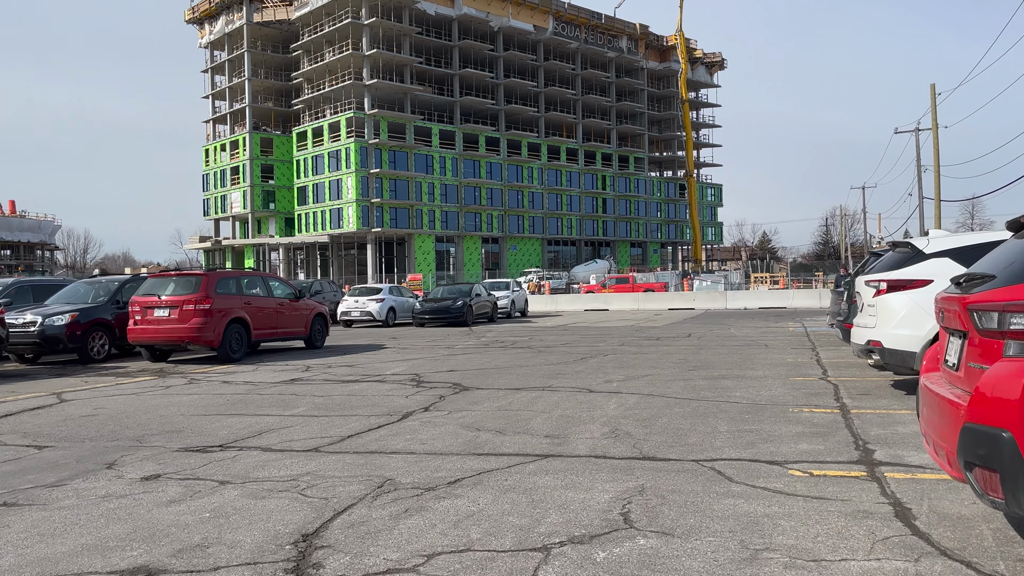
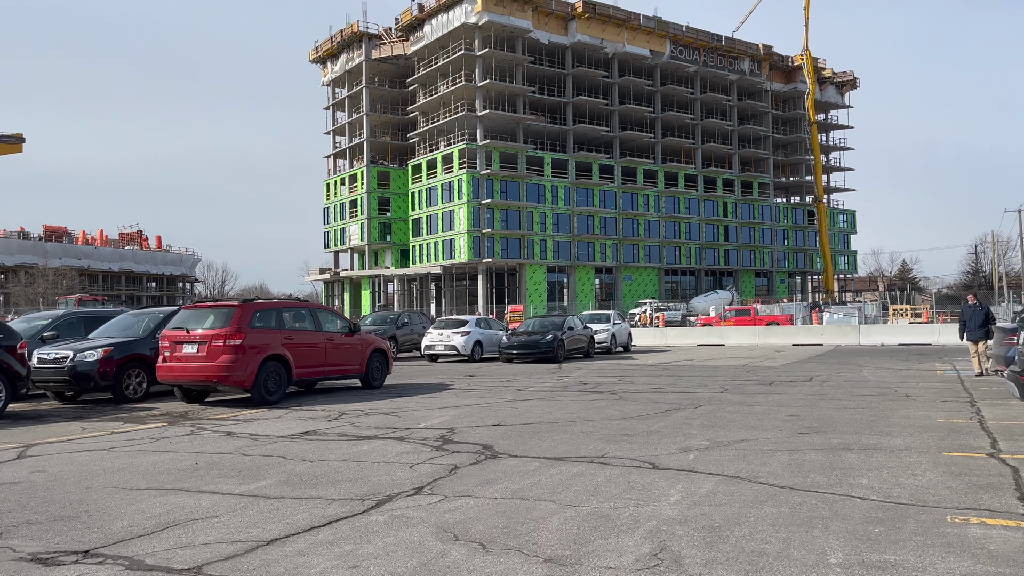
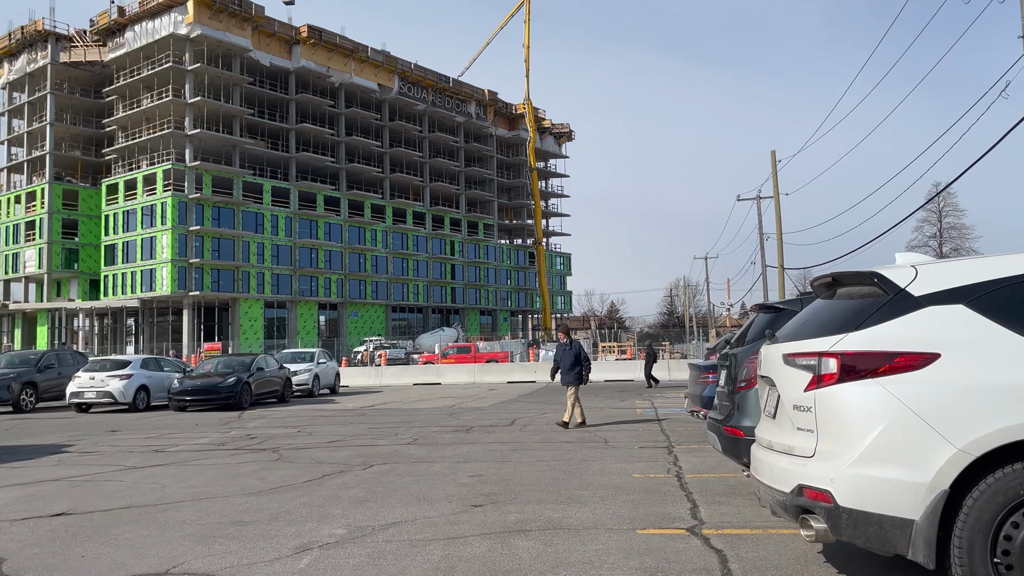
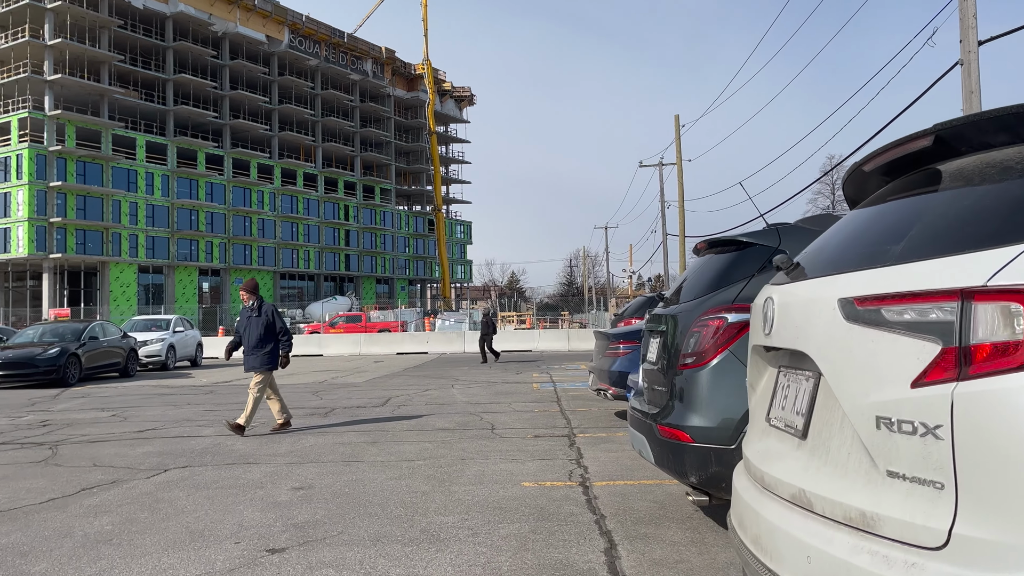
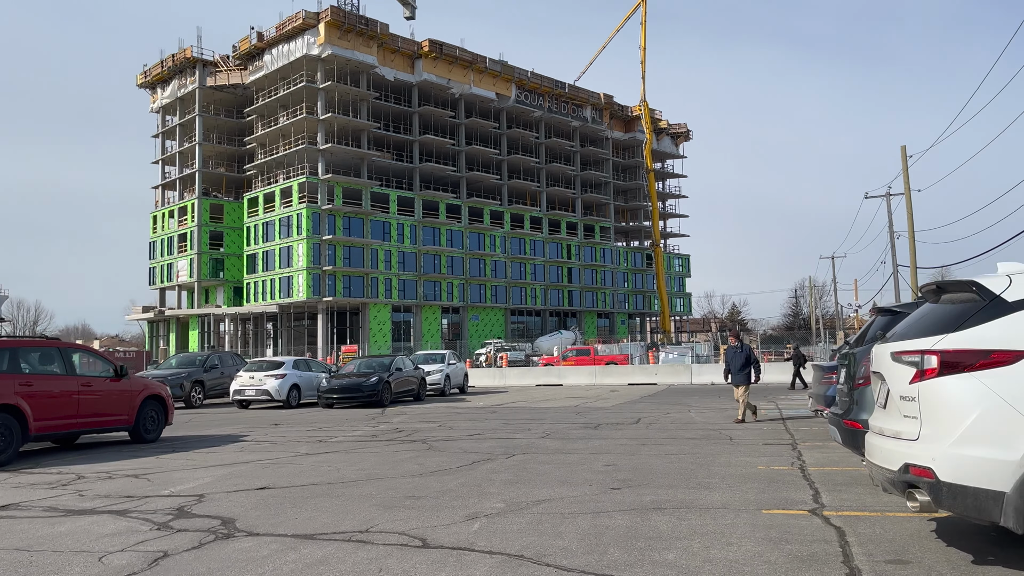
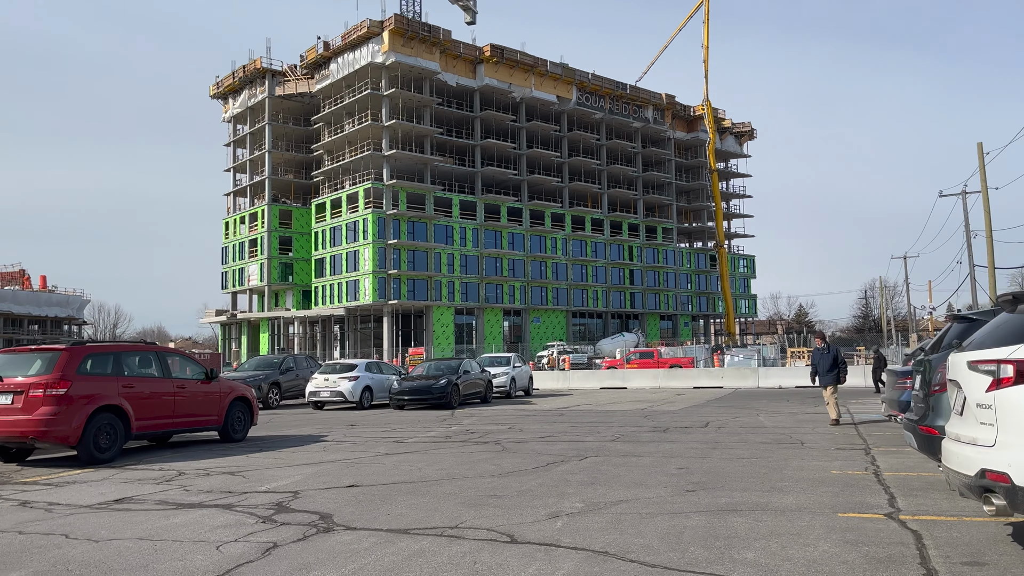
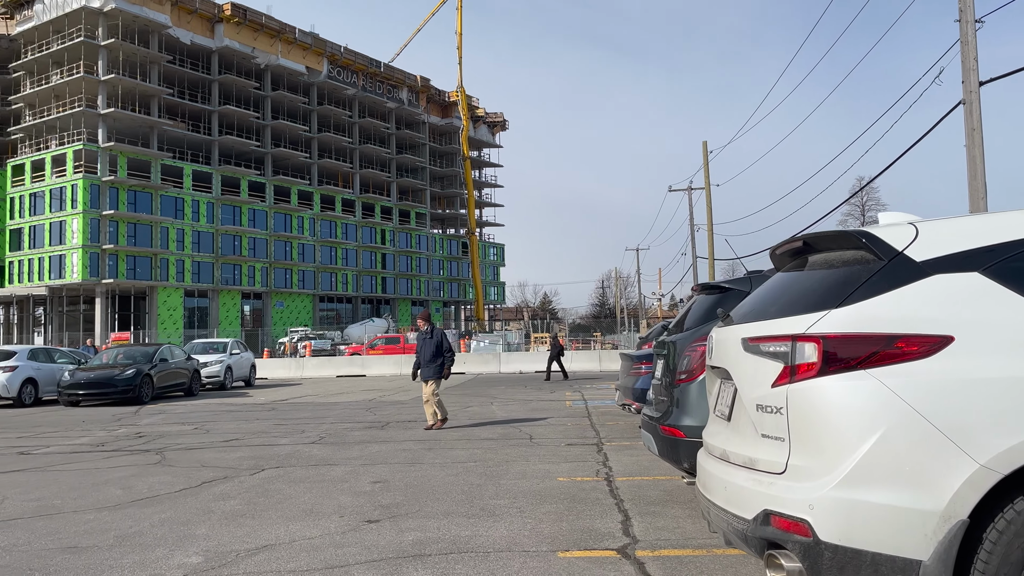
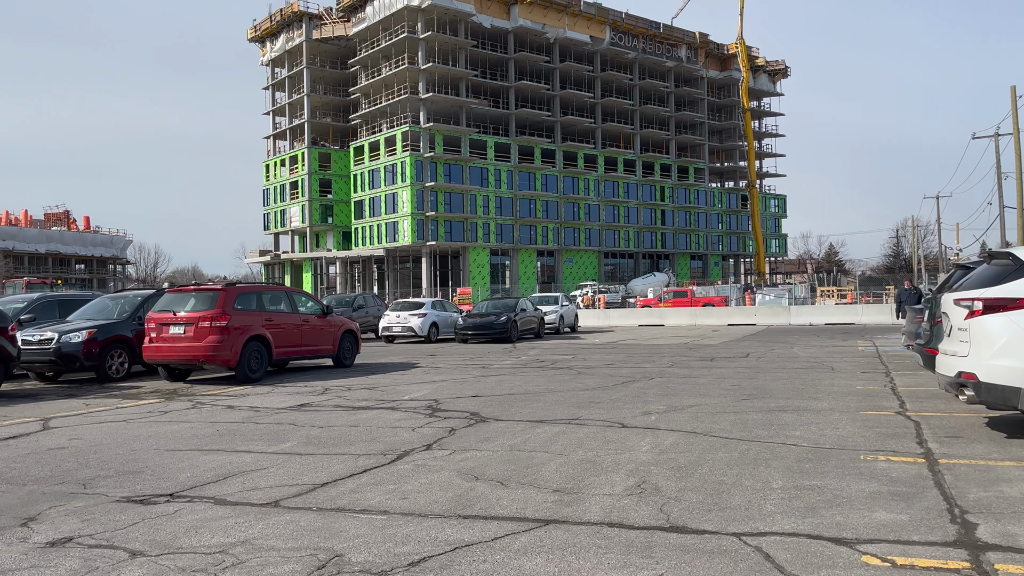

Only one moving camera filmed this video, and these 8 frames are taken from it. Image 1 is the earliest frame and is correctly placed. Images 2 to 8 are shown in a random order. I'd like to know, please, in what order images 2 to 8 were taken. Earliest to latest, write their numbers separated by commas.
8, 2, 6, 5, 3, 7, 4
